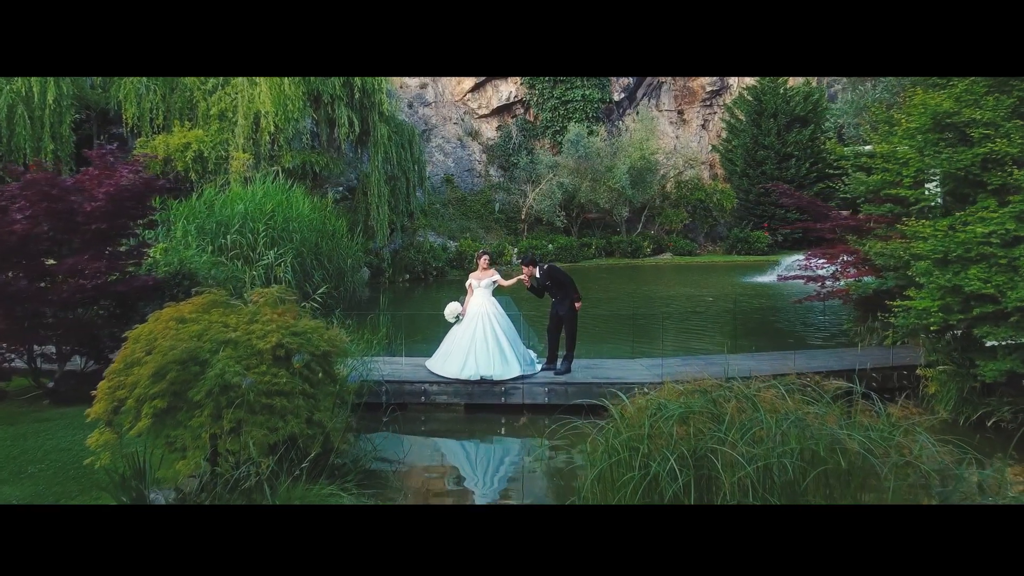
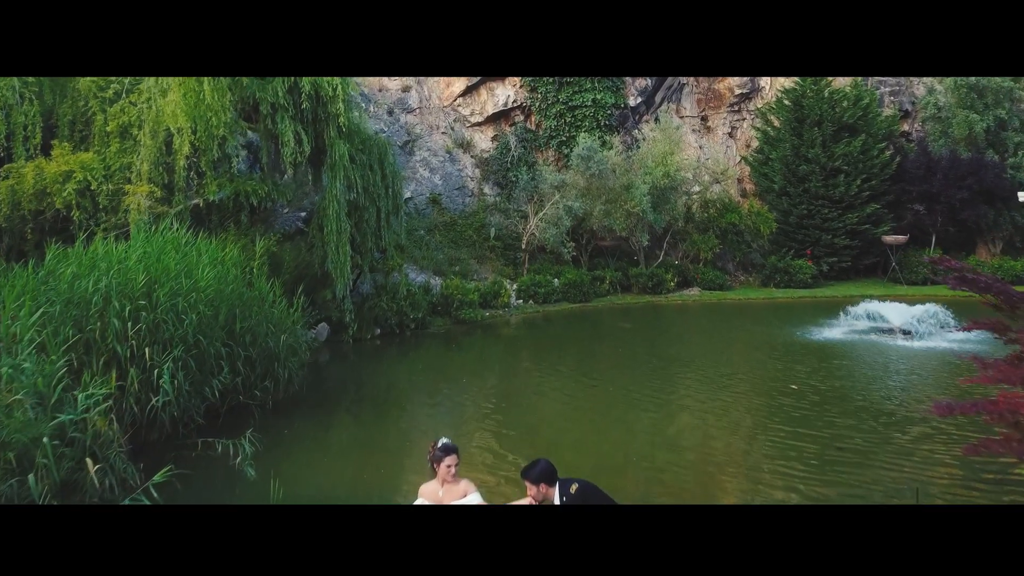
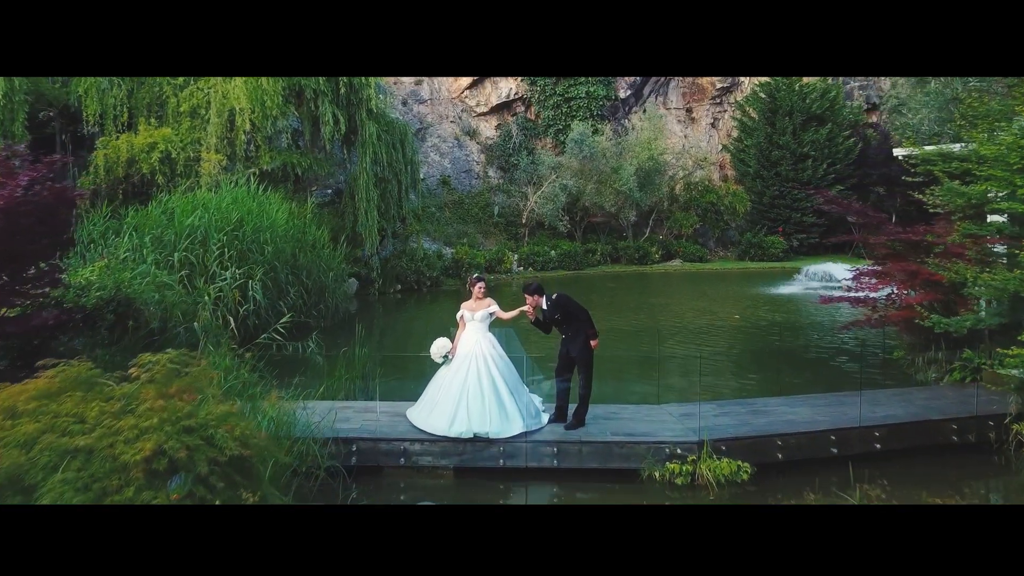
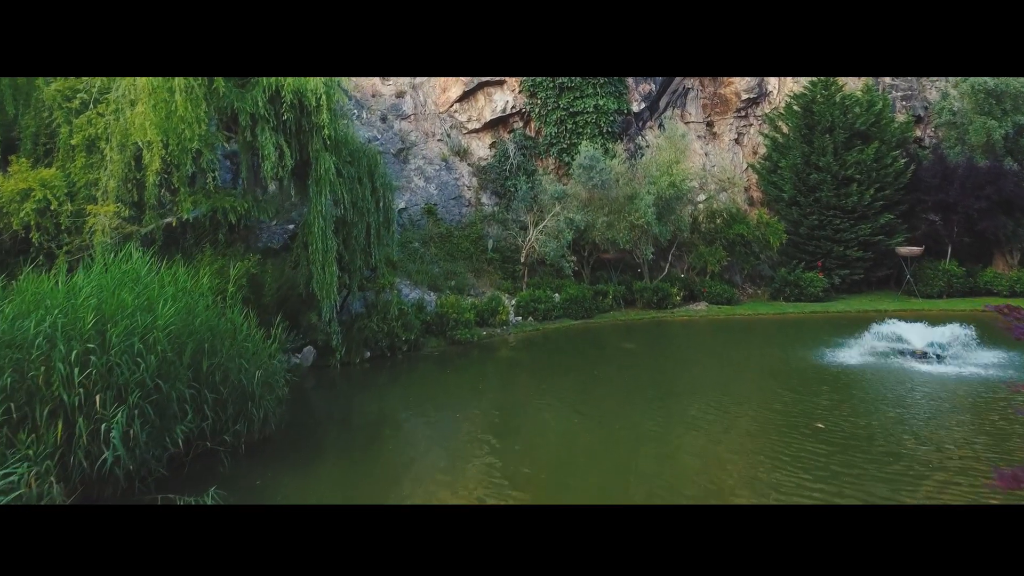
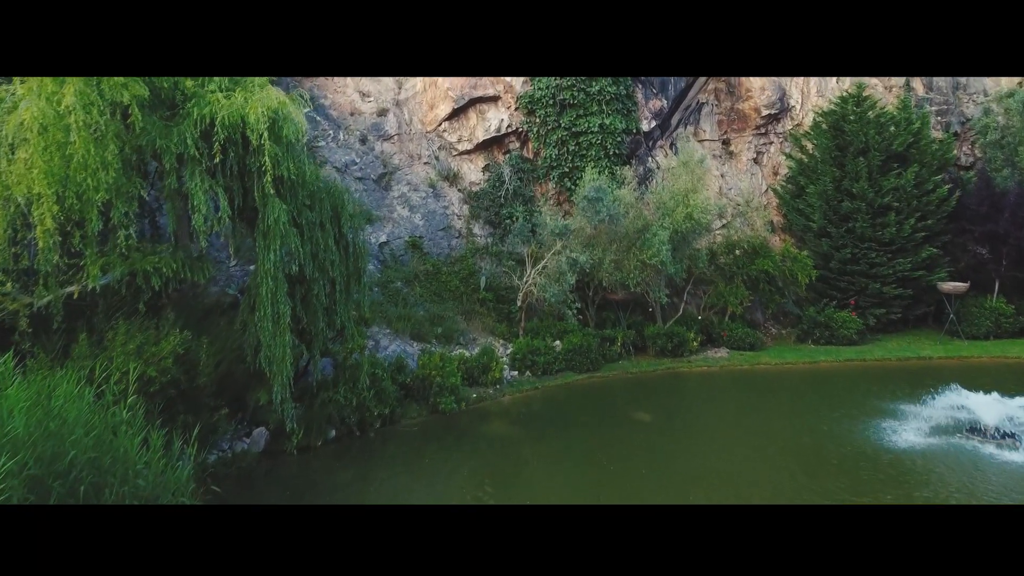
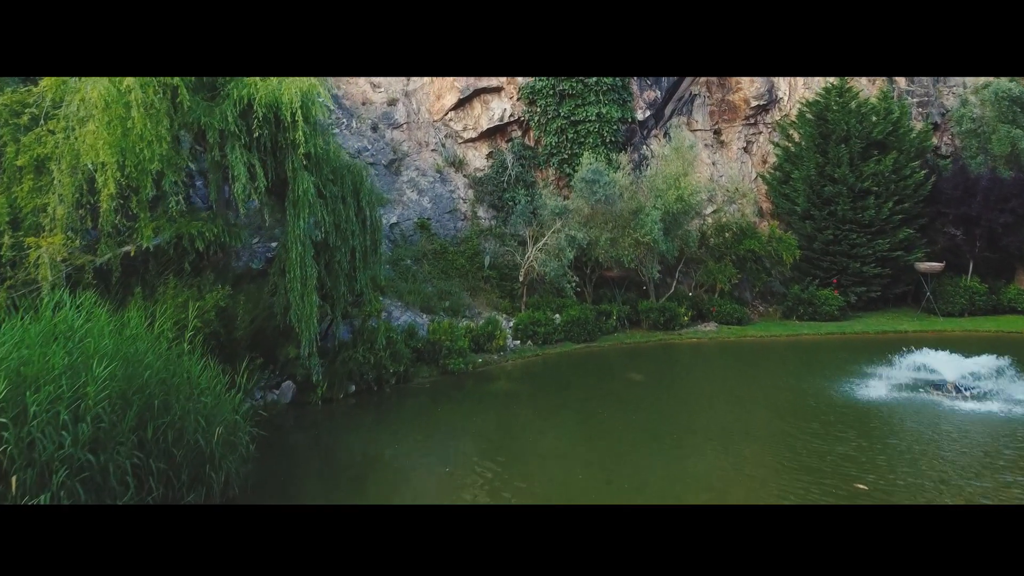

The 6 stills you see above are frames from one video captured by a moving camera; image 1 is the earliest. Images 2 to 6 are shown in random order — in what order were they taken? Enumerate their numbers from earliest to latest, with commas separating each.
3, 2, 4, 6, 5
